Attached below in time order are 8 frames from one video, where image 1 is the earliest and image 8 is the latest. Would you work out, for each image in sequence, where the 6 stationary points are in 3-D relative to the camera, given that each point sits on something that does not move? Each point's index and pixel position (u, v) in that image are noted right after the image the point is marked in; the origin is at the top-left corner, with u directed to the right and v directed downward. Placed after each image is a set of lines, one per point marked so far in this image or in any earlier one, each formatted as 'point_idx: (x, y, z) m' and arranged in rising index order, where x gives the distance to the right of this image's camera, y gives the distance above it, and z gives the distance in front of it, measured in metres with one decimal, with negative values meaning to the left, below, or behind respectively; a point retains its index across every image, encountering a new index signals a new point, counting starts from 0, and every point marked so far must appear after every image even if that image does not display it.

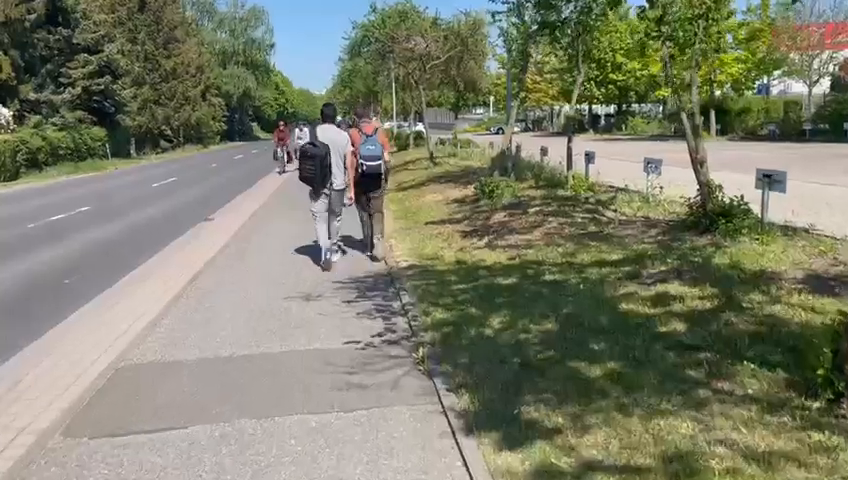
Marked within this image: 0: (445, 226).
0: (+0.4, +0.3, +13.2) m
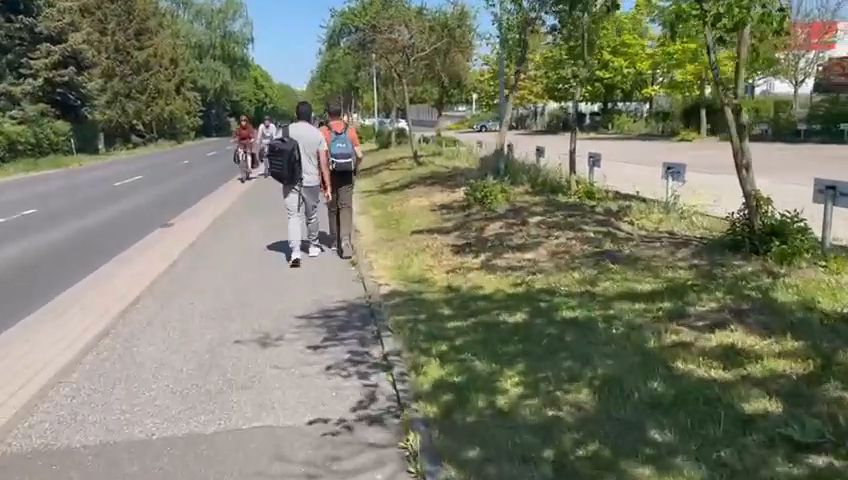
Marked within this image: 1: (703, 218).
0: (+0.2, 0.0, +11.5) m
1: (+3.9, +0.3, +9.7) m
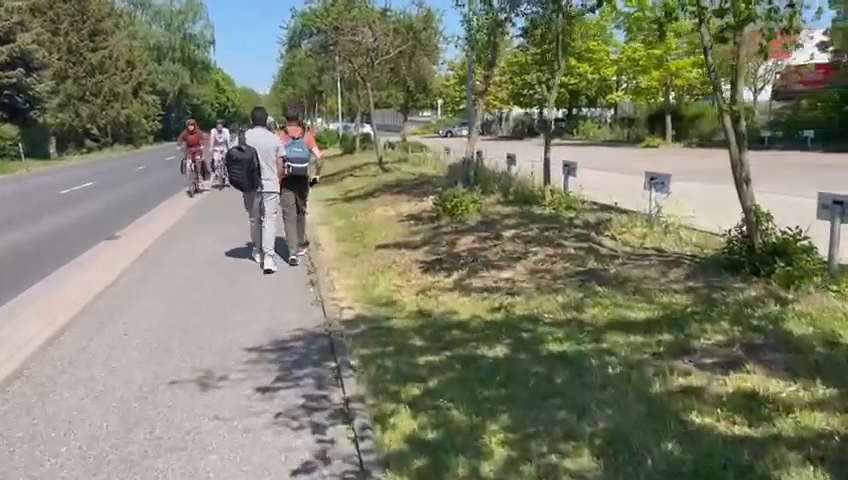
0: (-0.4, -0.2, +10.7) m
1: (+3.5, +0.1, +9.1) m
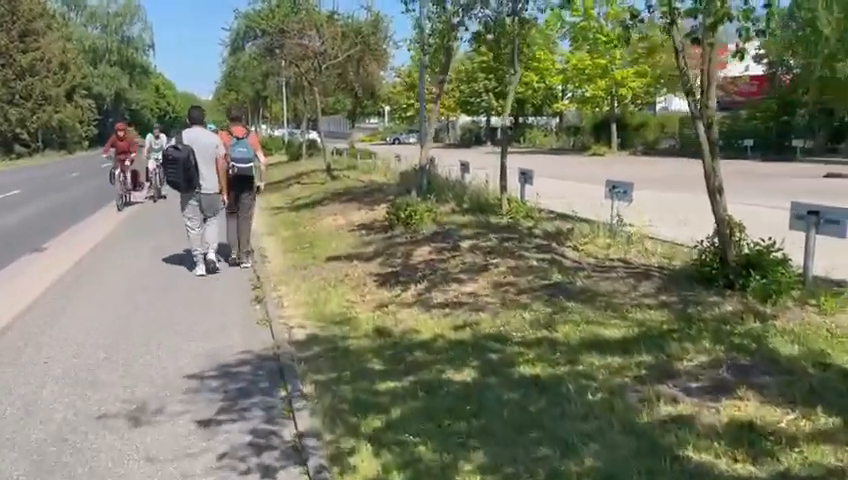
0: (-1.0, -0.4, +10.1) m
1: (+2.9, 0.0, +8.8) m
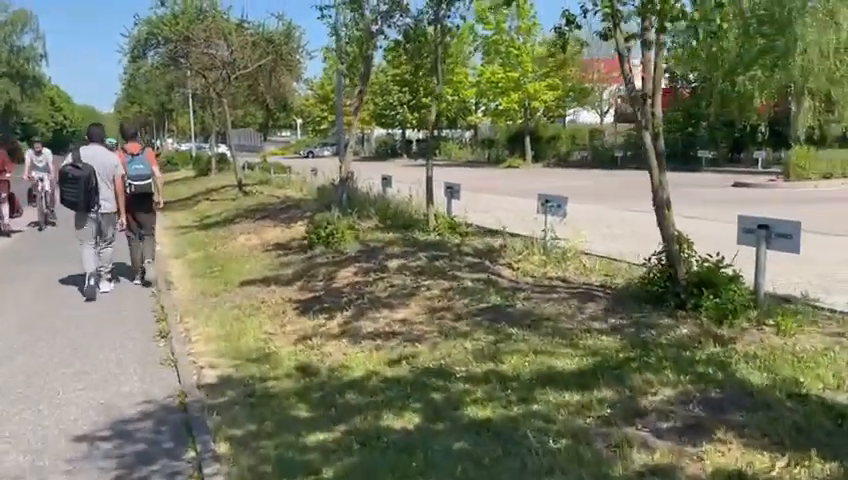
0: (-2.1, -0.7, +9.2) m
1: (+2.0, -0.2, +8.4) m
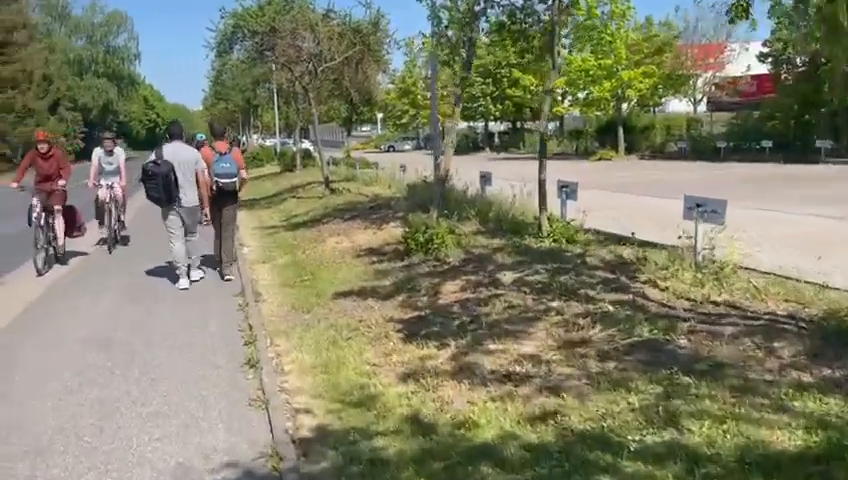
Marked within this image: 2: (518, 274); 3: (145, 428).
0: (-0.7, -0.8, +8.2) m
1: (+3.3, -0.4, +6.9) m
2: (+1.1, -0.4, +8.1) m
3: (-2.0, -1.4, +5.0) m
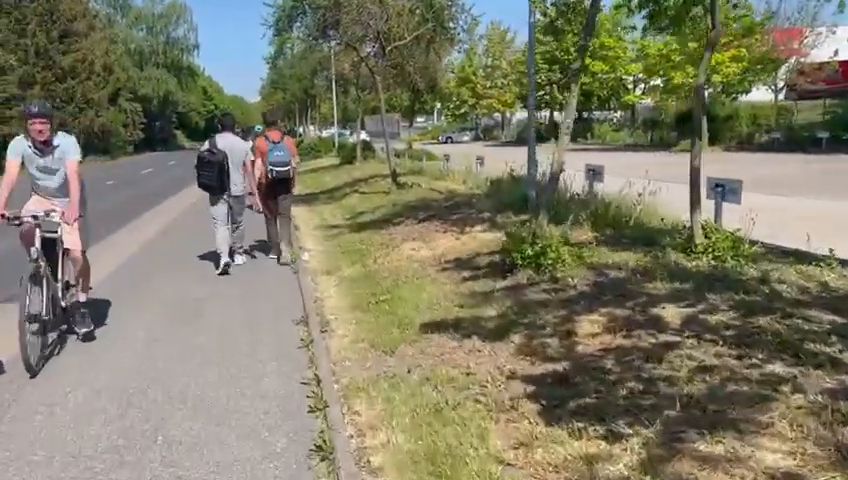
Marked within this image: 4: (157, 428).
0: (+0.4, -0.9, +6.0) m
1: (+4.3, -0.6, +4.4) m
2: (+2.2, -0.6, +5.8) m
3: (-1.2, -1.6, +3.0) m
4: (-1.8, -1.3, +4.6) m
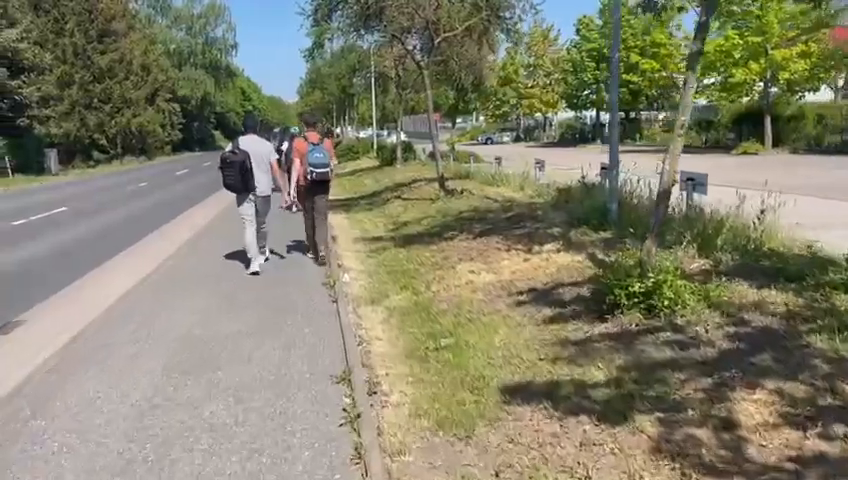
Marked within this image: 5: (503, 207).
0: (+1.0, -1.2, +4.2) m
1: (+4.8, -0.9, +2.5) m
2: (+2.7, -0.9, +3.9) m
3: (-0.8, -1.8, +1.3) m
4: (-1.3, -1.6, +2.9) m
5: (+1.5, +0.6, +13.2) m
